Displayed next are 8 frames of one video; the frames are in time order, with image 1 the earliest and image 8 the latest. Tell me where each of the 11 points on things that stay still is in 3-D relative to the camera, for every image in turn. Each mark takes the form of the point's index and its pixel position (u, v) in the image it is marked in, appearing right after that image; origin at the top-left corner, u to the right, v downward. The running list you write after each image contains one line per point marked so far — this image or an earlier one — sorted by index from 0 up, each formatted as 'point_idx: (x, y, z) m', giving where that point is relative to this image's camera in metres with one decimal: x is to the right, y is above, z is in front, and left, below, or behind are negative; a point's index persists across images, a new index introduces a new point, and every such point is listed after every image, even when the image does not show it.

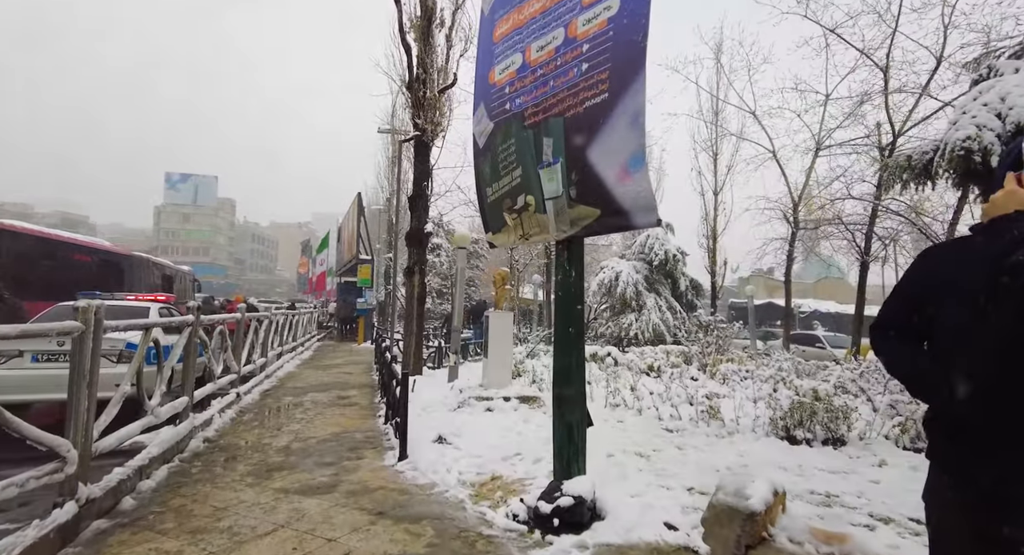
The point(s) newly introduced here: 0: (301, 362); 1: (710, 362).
0: (-5.4, -2.2, +12.9) m
1: (+4.1, -1.8, +10.5) m
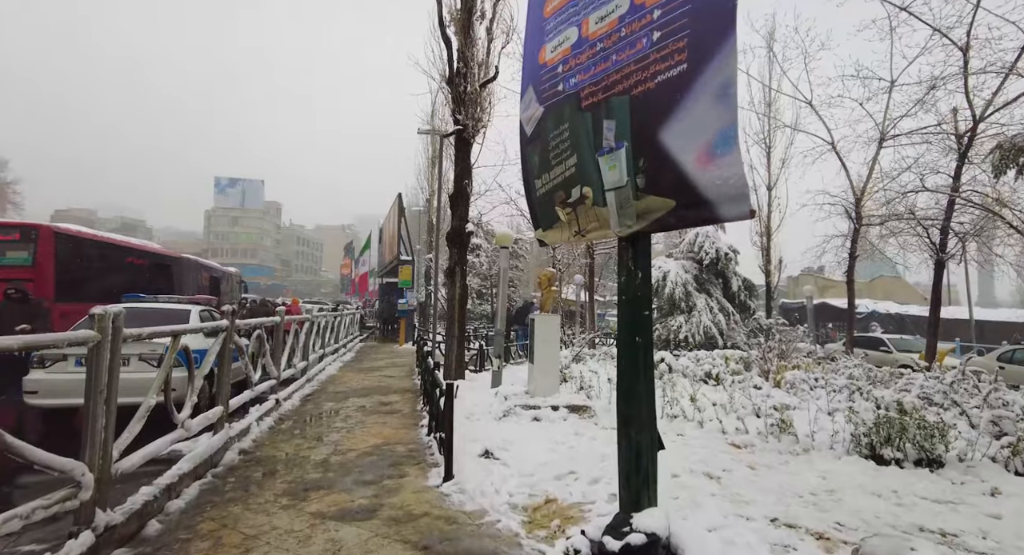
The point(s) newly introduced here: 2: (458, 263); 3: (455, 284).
0: (-4.3, -2.2, +12.8) m
1: (+5.0, -1.8, +9.7) m
2: (-1.2, +0.3, +10.9) m
3: (-1.2, -0.1, +10.7) m
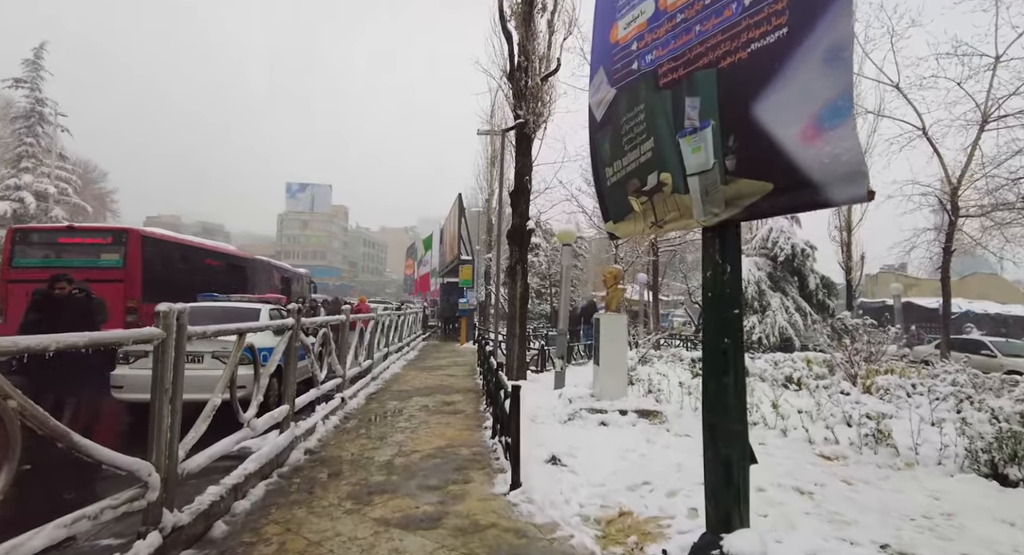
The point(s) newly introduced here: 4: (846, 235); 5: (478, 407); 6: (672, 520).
0: (-2.7, -2.2, +12.9) m
1: (+6.1, -1.7, +8.8) m
2: (+0.2, +0.4, +10.7) m
3: (+0.1, -0.1, +10.5) m
4: (+11.6, +1.5, +17.3) m
5: (-0.5, -1.9, +7.5) m
6: (+1.3, -2.0, +4.1) m
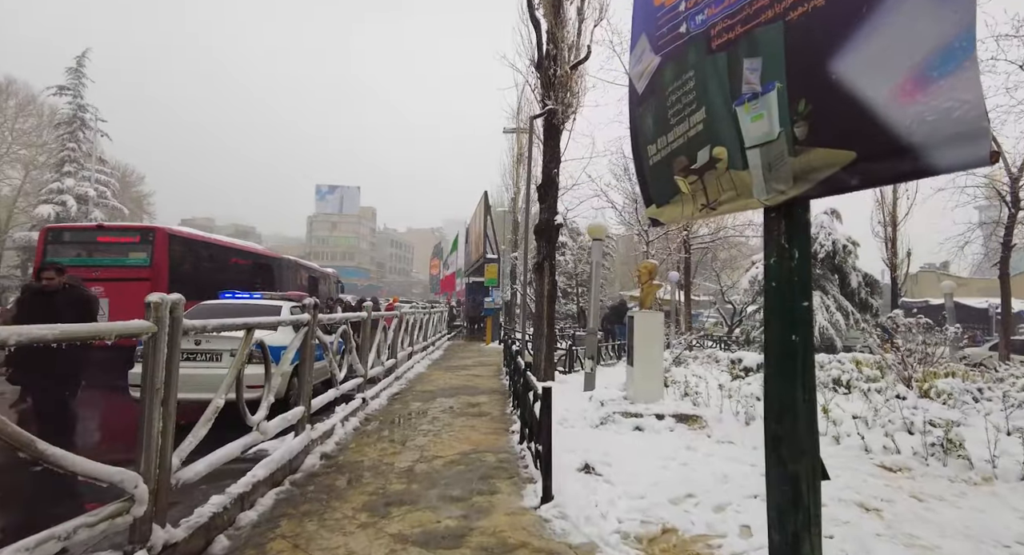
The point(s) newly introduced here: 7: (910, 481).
0: (-2.0, -2.1, +12.7) m
1: (+6.6, -1.7, +8.1) m
2: (+0.7, +0.4, +10.2) m
3: (+0.6, 0.0, +10.1) m
4: (+12.5, +1.6, +16.3) m
5: (-0.1, -1.9, +7.1) m
6: (+1.5, -1.9, +3.6) m
7: (+3.8, -1.9, +4.8) m
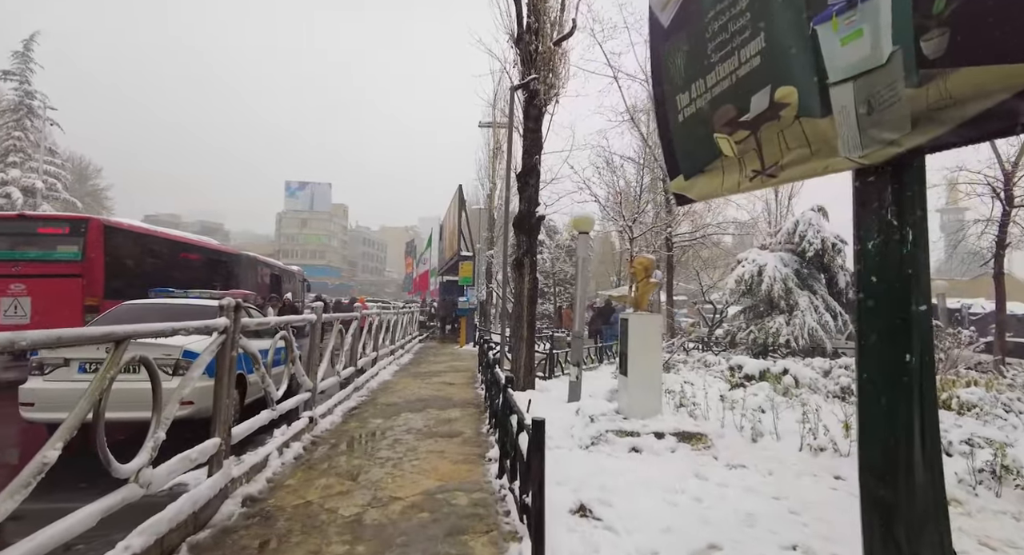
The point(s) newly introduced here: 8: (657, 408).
0: (-2.6, -2.1, +11.6) m
1: (+6.3, -1.6, +7.4) m
2: (+0.3, +0.5, +9.3) m
3: (+0.2, 0.0, +9.2) m
4: (+11.7, +1.6, +15.9) m
5: (-0.4, -1.8, +6.1) m
6: (+1.4, -1.9, +2.7) m
7: (+3.6, -1.9, +4.0) m
8: (+1.8, -1.7, +6.4) m
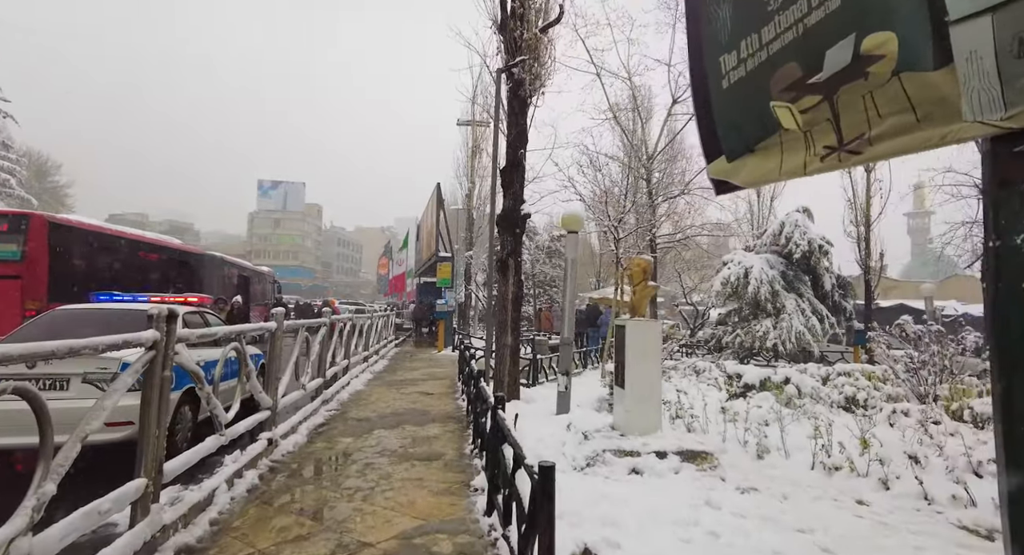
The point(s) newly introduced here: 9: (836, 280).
0: (-3.0, -2.1, +10.8) m
1: (+6.0, -1.7, +7.1) m
2: (0.0, +0.4, +8.7) m
3: (-0.1, 0.0, +8.6) m
4: (+11.1, +1.5, +15.8) m
5: (-0.5, -1.8, +5.5) m
6: (+1.4, -1.9, +2.2) m
7: (+3.5, -1.9, +3.5) m
8: (+1.7, -1.7, +5.8) m
9: (+10.4, -0.1, +16.2) m
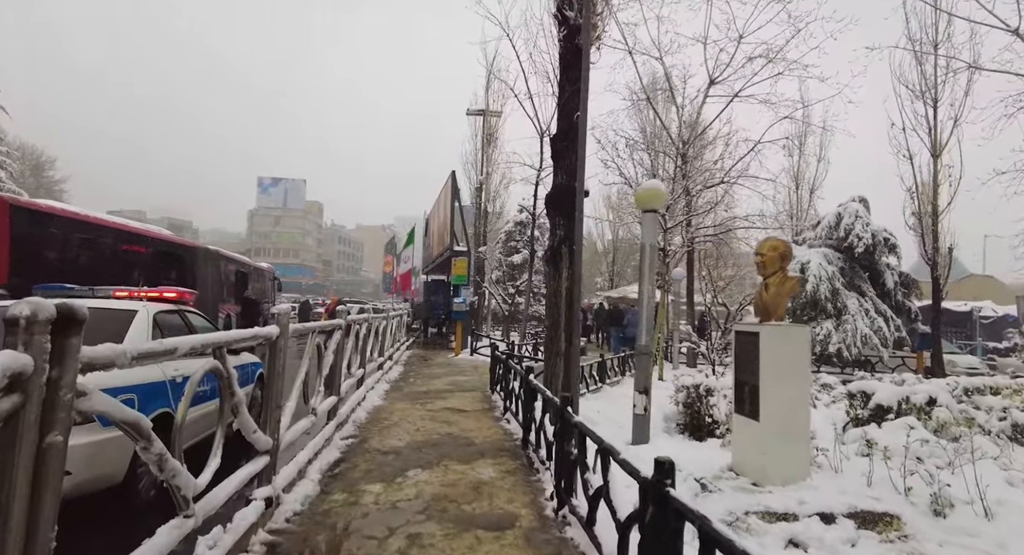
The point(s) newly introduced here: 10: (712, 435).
0: (-2.2, -2.0, +9.2) m
1: (+6.8, -1.6, +5.5) m
2: (+0.7, +0.5, +7.1) m
3: (+0.7, +0.1, +7.0) m
4: (+11.9, +1.6, +14.3) m
5: (+0.2, -1.7, +3.9) m
6: (+2.2, -1.8, +0.6) m
7: (+4.3, -1.8, +1.9) m
8: (+2.4, -1.6, +4.3) m
9: (+11.2, 0.0, +14.6) m
10: (+2.8, -2.2, +6.9) m
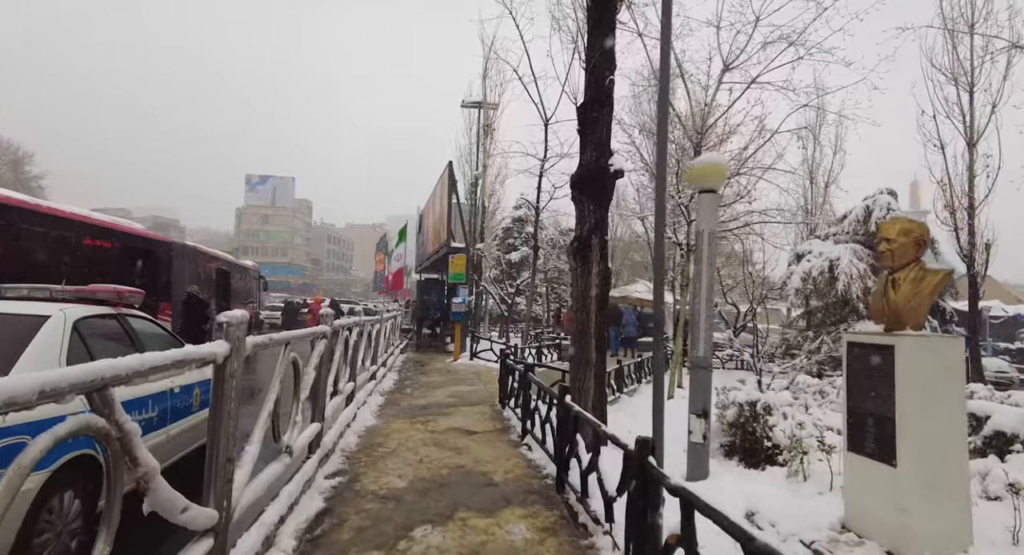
0: (-2.0, -2.0, +8.1) m
1: (+7.1, -1.6, +4.5) m
2: (+1.0, +0.6, +6.0) m
3: (+0.9, +0.1, +5.8) m
4: (+12.0, +1.7, +13.3) m
5: (+0.5, -1.7, +2.7) m
6: (+2.5, -1.8, -0.5) m
7: (+4.6, -1.8, +0.8) m
8: (+2.7, -1.6, +3.1) m
9: (+11.3, 0.0, +13.7) m
10: (+3.0, -2.1, +5.8) m
